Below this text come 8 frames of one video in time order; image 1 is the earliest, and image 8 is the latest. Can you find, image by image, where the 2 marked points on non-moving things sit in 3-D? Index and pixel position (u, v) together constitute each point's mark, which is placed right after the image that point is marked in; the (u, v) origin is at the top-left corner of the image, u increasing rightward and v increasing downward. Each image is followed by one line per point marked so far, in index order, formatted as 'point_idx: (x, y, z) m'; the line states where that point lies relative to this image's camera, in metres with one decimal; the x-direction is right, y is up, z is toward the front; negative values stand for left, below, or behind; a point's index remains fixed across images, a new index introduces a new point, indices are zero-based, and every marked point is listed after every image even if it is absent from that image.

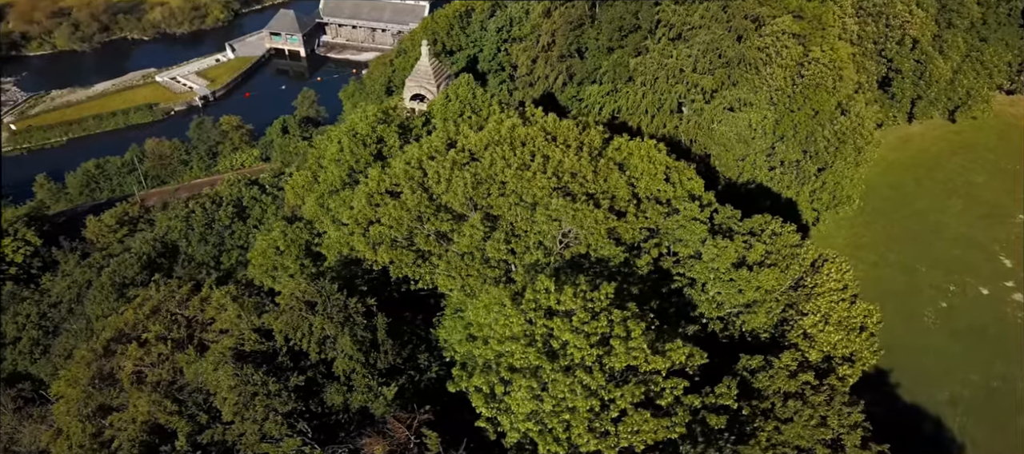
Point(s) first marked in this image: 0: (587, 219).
0: (+1.7, +0.1, +17.1) m
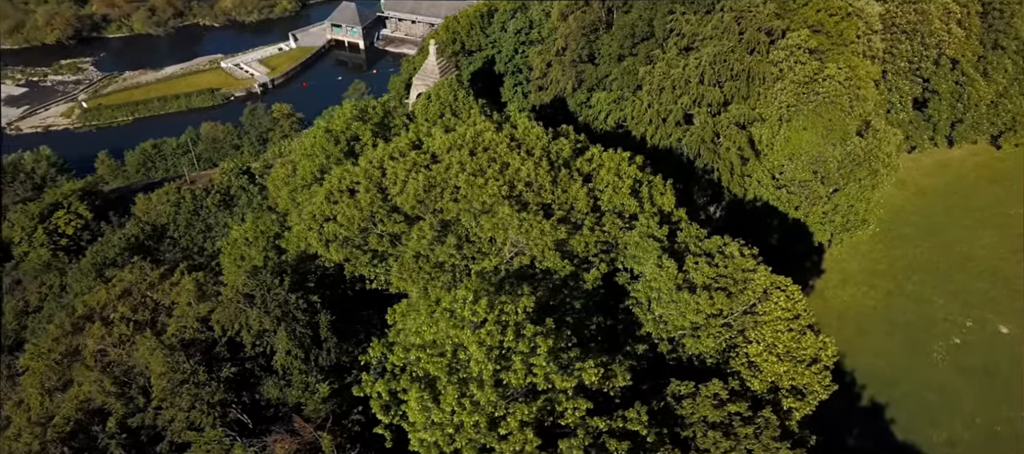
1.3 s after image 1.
0: (+0.4, -0.1, +16.9) m
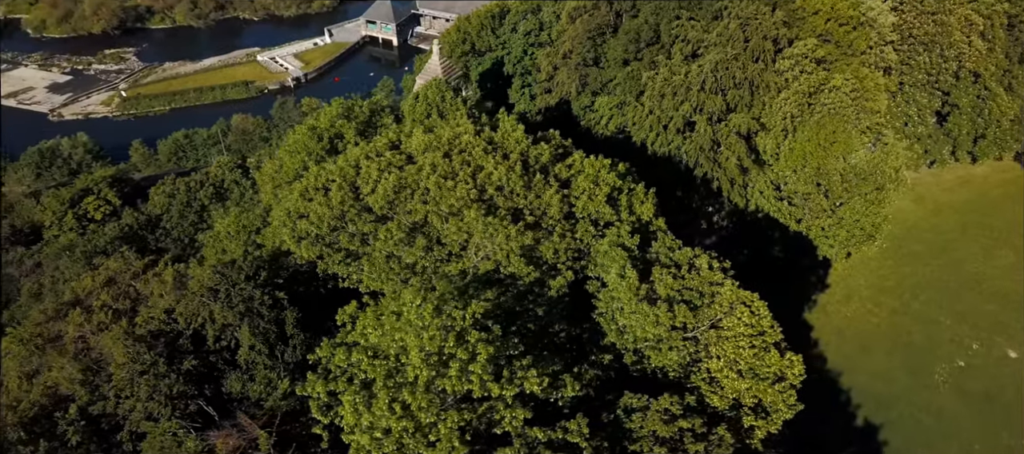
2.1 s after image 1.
0: (-0.4, -0.2, +16.8) m
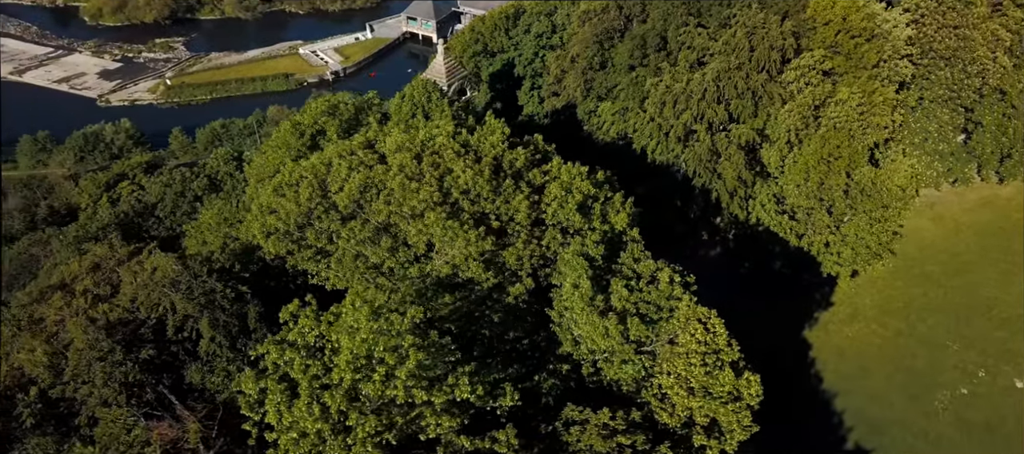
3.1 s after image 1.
0: (-1.3, -0.3, +16.7) m
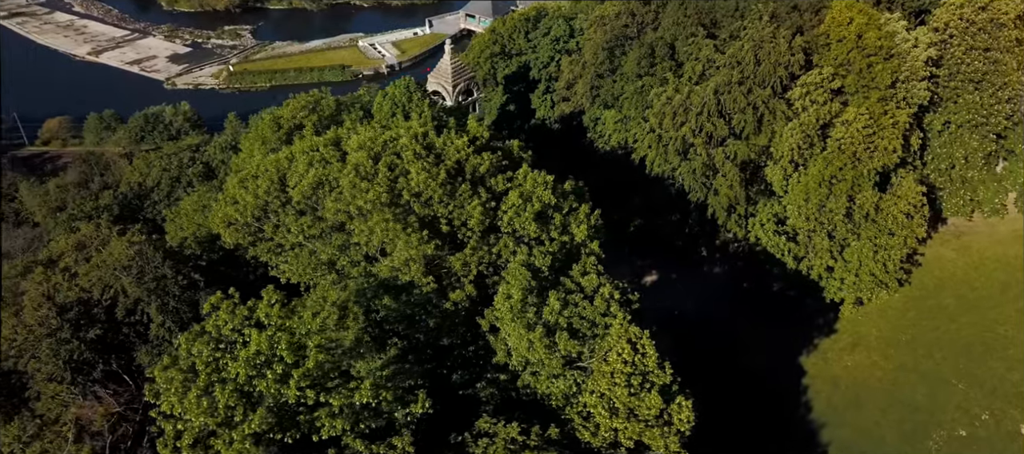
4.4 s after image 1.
0: (-2.6, -0.4, +16.7) m
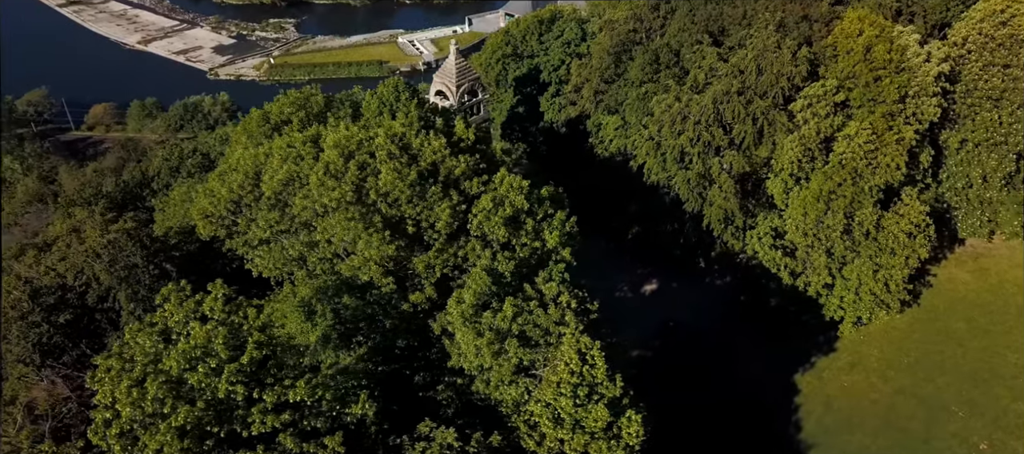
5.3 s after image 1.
0: (-3.5, -0.4, +16.8) m
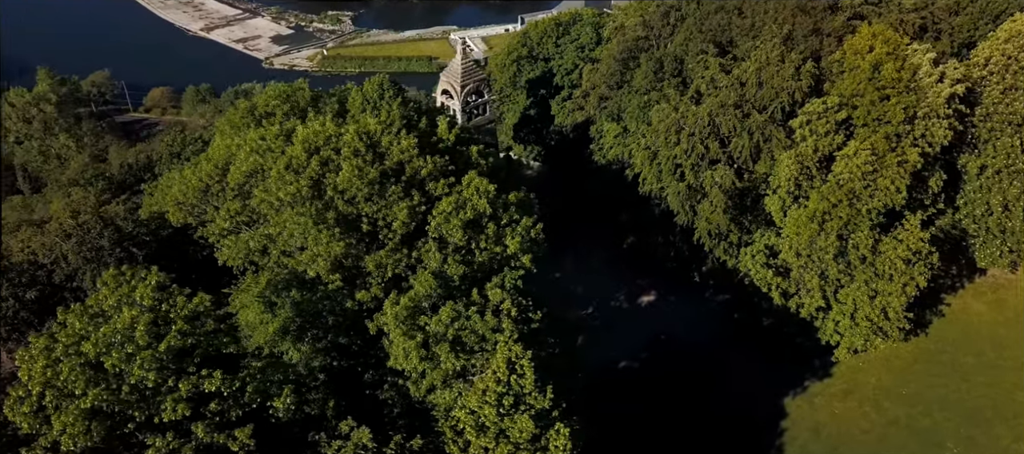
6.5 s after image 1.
0: (-4.7, -0.3, +17.0) m
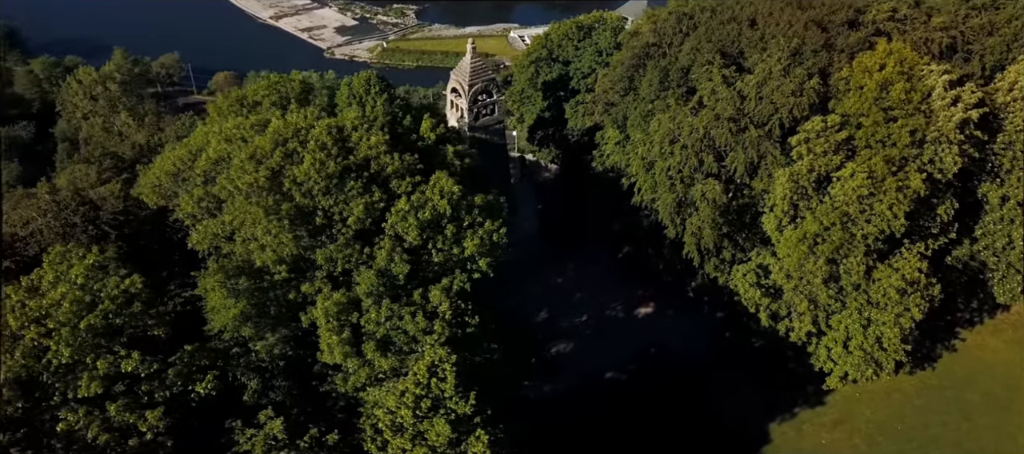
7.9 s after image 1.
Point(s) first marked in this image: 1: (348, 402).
0: (-6.0, 0.0, +17.3) m
1: (-4.2, -3.9, +16.4) m
